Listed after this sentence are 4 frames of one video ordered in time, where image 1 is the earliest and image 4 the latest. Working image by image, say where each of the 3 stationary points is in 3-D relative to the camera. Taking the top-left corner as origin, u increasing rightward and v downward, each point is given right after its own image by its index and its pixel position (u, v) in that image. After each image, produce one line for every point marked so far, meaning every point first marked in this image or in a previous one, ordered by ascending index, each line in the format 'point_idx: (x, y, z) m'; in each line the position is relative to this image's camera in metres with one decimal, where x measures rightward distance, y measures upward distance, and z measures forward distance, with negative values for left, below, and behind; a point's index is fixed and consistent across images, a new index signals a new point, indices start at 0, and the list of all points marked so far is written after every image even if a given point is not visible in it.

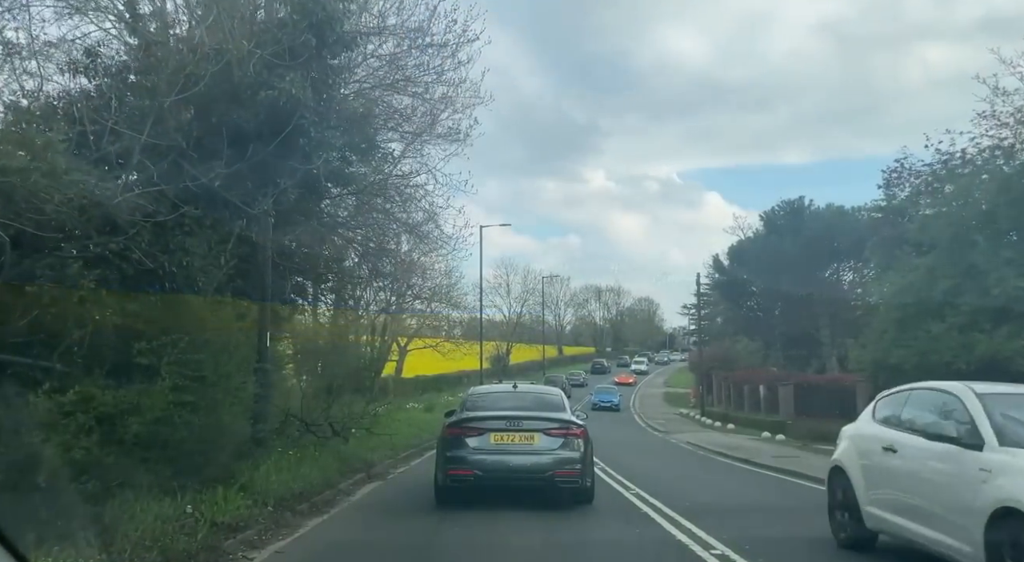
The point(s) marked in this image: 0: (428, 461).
0: (-1.6, -3.8, +17.3) m
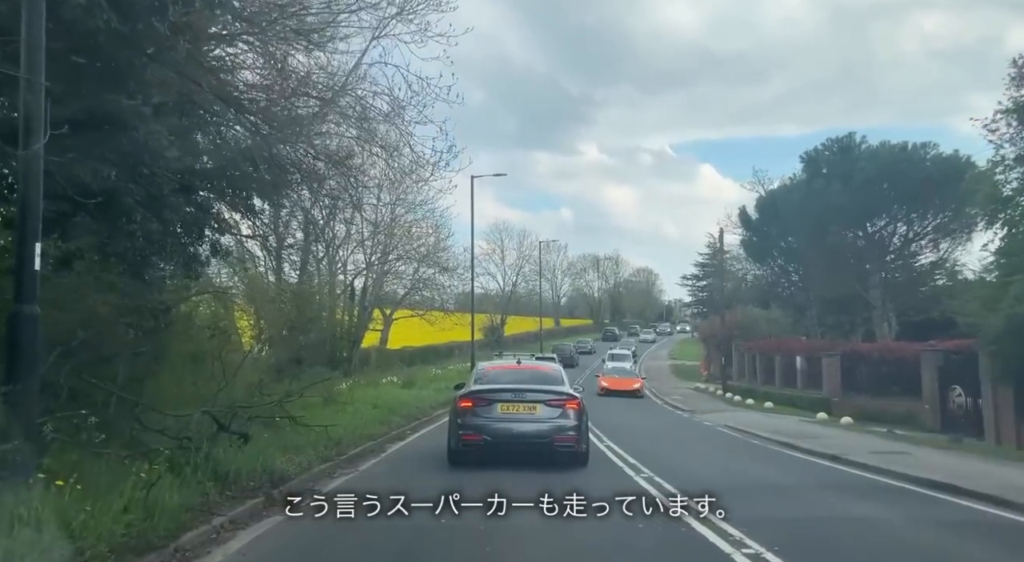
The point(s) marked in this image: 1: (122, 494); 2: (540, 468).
0: (-1.7, -2.7, +12.7) m
1: (-2.4, -1.4, +4.9) m
2: (+0.5, -3.8, +16.7) m
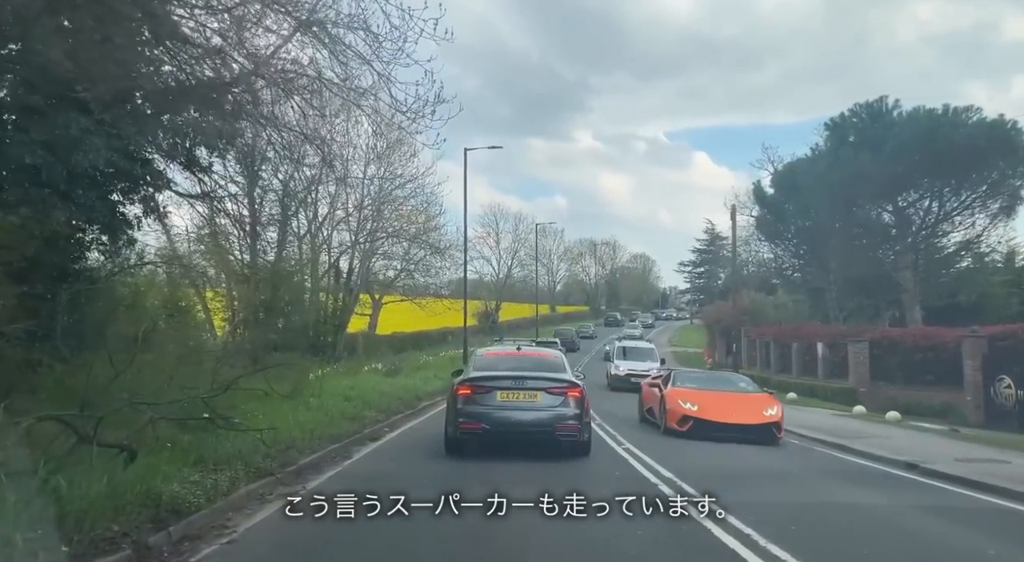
0: (-1.7, -2.3, +10.4) m
1: (-2.3, -1.0, +2.6) m
2: (+0.5, -3.3, +14.4) m
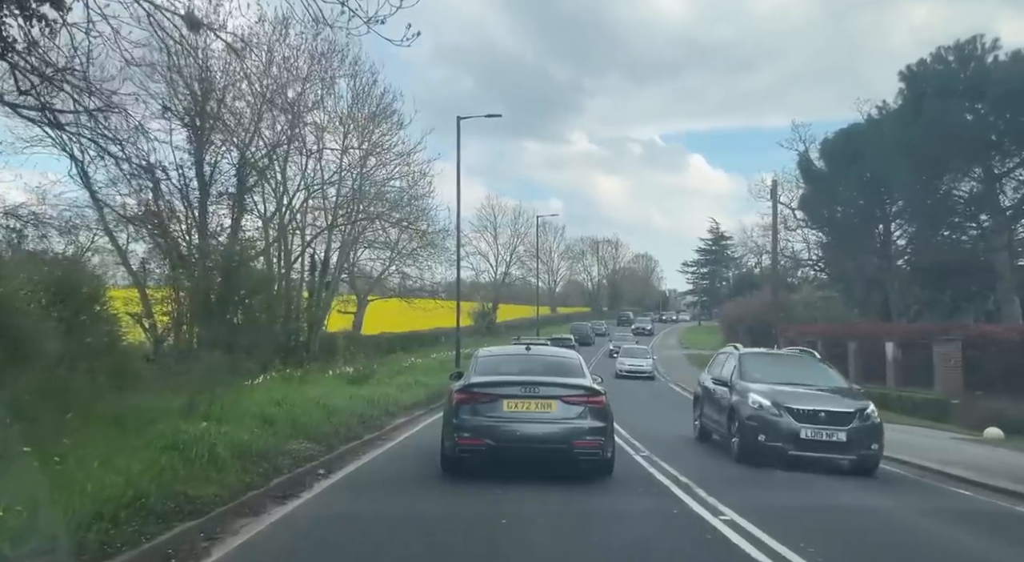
0: (-1.6, -1.9, +5.9) m
1: (-2.2, -0.6, -2.0) m
2: (+0.5, -2.9, +9.9) m
